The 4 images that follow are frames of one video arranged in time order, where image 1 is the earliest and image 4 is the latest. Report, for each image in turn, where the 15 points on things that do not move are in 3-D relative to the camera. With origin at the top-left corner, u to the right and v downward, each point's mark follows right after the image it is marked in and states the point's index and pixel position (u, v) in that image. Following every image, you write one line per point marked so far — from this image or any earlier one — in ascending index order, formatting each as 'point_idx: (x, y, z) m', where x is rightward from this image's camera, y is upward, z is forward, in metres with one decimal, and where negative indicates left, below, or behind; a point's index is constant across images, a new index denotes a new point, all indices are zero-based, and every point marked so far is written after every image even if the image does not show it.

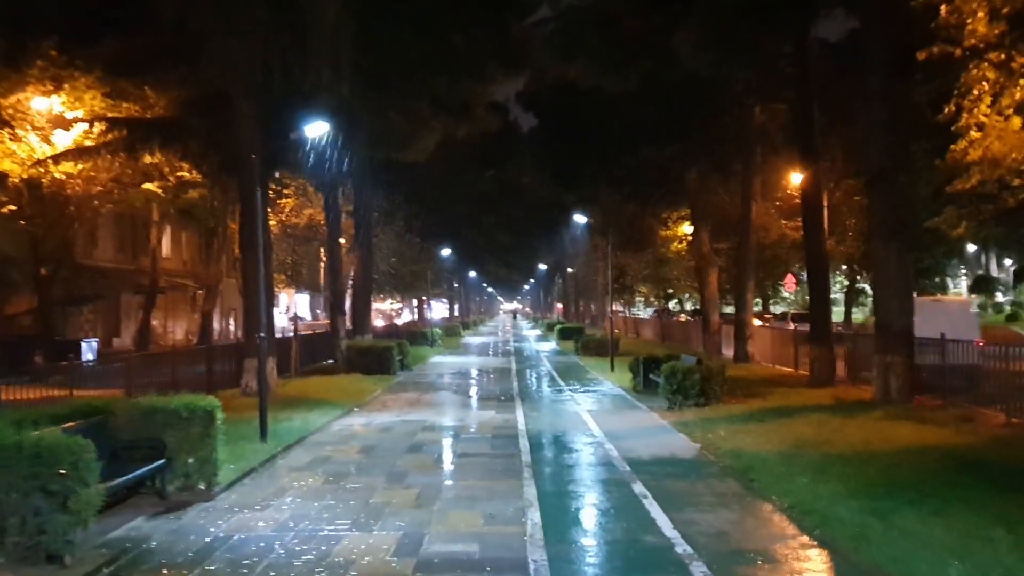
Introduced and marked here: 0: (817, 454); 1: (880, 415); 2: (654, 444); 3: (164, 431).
0: (+3.8, -2.1, +12.5) m
1: (+6.3, -2.2, +17.1) m
2: (+2.0, -2.2, +14.3) m
3: (-3.8, -1.6, +11.0) m
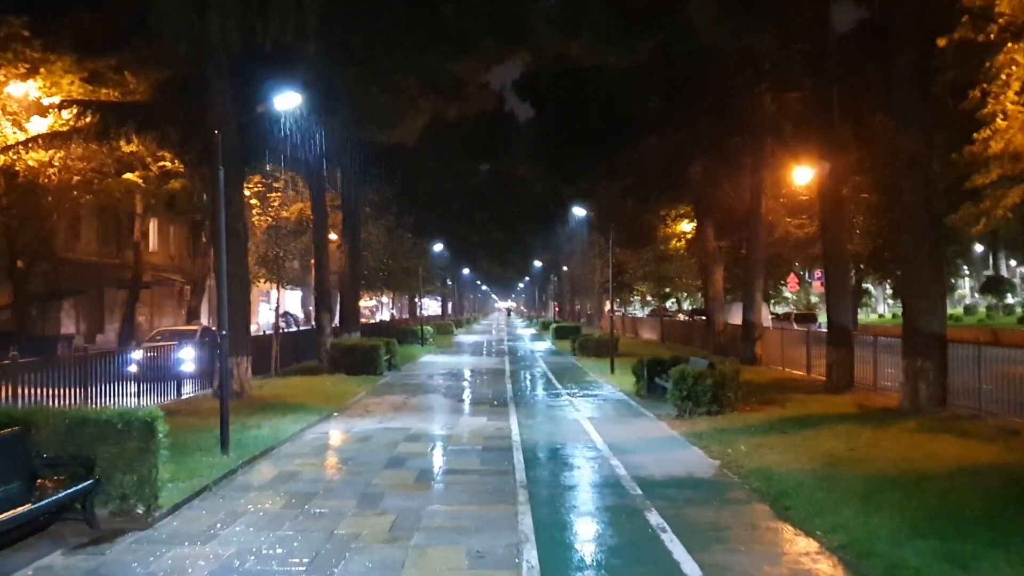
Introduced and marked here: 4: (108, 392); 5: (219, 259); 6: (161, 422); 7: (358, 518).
0: (+3.7, -2.0, +10.8) m
1: (+6.2, -2.1, +15.4) m
2: (+1.9, -2.2, +12.7) m
3: (-3.8, -1.5, +9.3) m
4: (-7.3, -1.9, +18.4) m
5: (-4.3, +0.4, +14.6) m
6: (-3.4, -1.3, +9.6) m
7: (-1.5, -2.2, +9.5) m
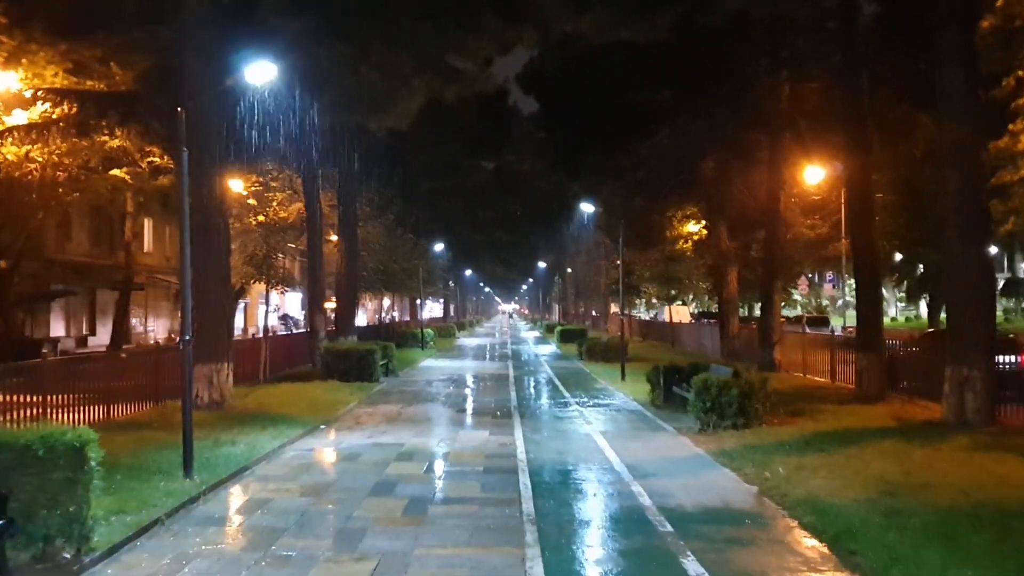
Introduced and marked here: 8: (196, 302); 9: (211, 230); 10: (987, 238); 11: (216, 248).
0: (+3.8, -2.0, +9.1) m
1: (+6.2, -2.1, +13.7) m
2: (+2.0, -2.2, +11.0) m
3: (-3.8, -1.4, +7.6) m
4: (-7.2, -1.9, +16.7) m
5: (-4.3, +0.4, +12.9) m
6: (-3.3, -1.3, +8.0) m
7: (-1.4, -2.1, +7.8) m
8: (-6.2, -0.3, +19.6) m
9: (-5.9, +1.1, +19.5) m
10: (+7.8, +0.8, +16.5) m
11: (-5.8, +0.8, +19.7) m
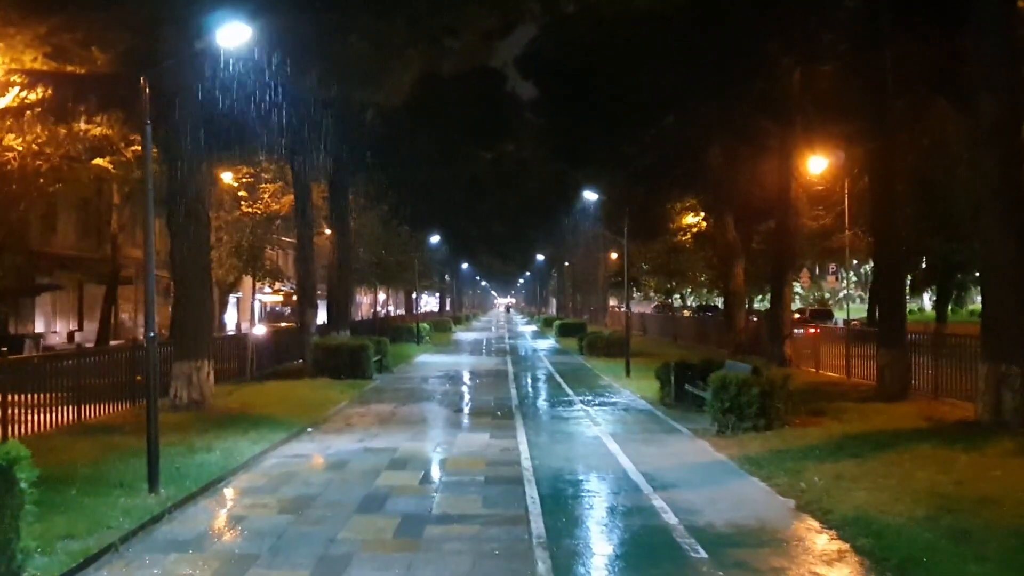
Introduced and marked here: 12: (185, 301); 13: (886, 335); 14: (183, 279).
0: (+3.8, -1.9, +7.9) m
1: (+6.3, -2.0, +12.5) m
2: (+2.0, -2.1, +9.8) m
3: (-3.7, -1.4, +6.4) m
4: (-7.2, -1.8, +15.5) m
5: (-4.2, +0.5, +11.7) m
6: (-3.3, -1.2, +6.7) m
7: (-1.3, -2.1, +6.6) m
8: (-6.2, -0.2, +18.4) m
9: (-5.9, +1.3, +18.3) m
10: (+7.8, +1.0, +15.3) m
11: (-5.8, +0.9, +18.4) m
12: (-5.9, -0.2, +18.2) m
13: (+7.2, -0.9, +19.2) m
14: (-6.0, +0.2, +18.3) m
